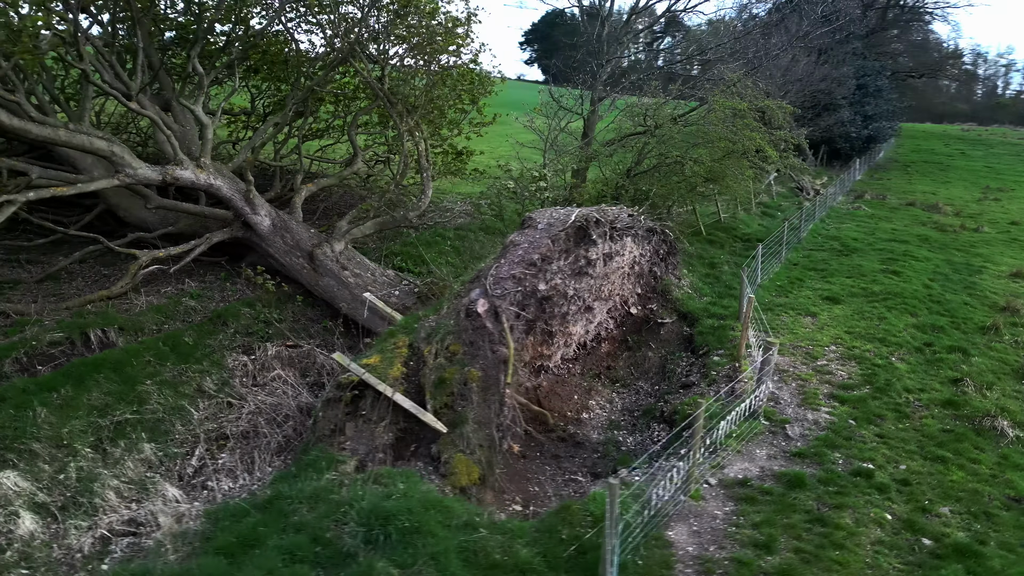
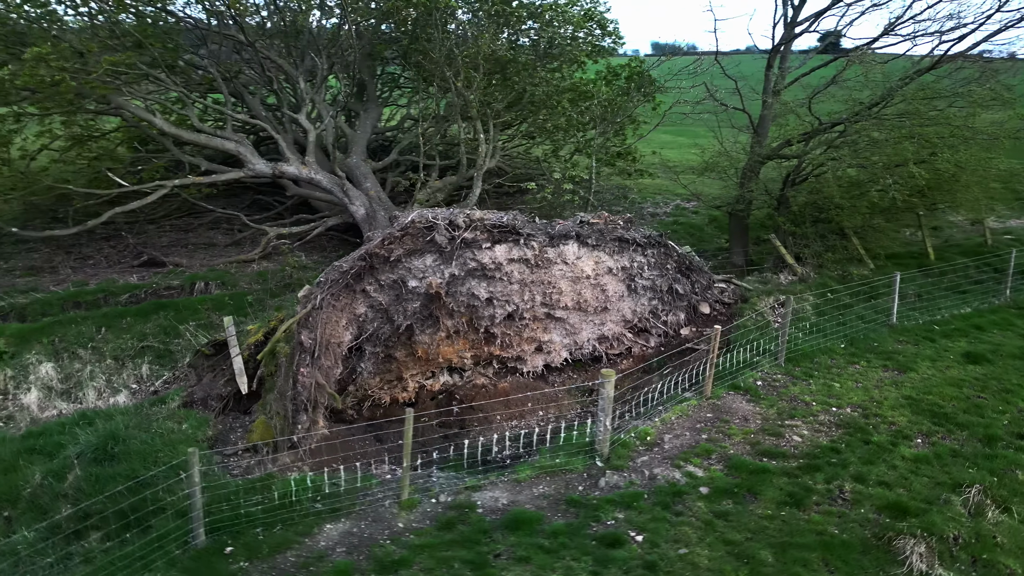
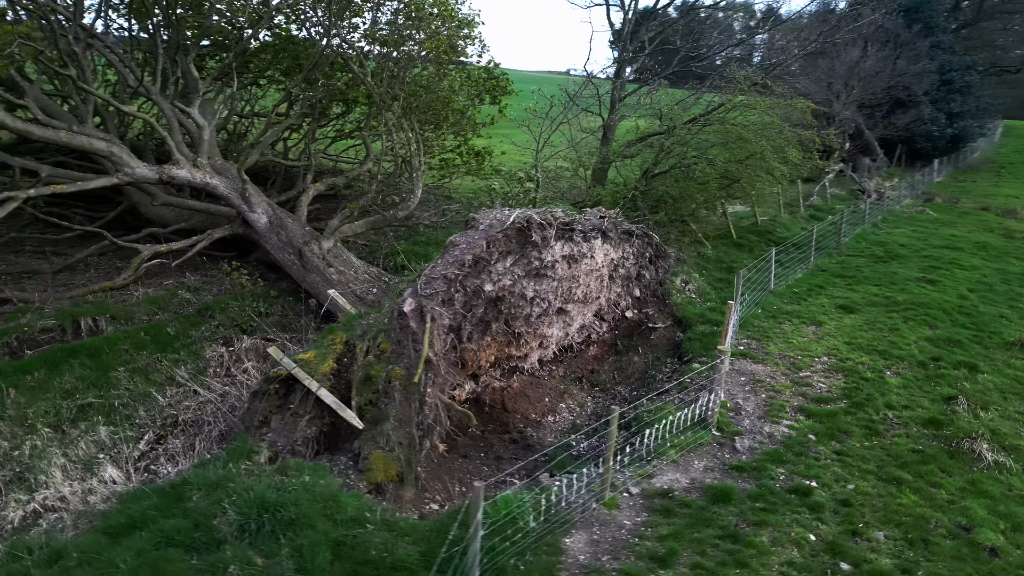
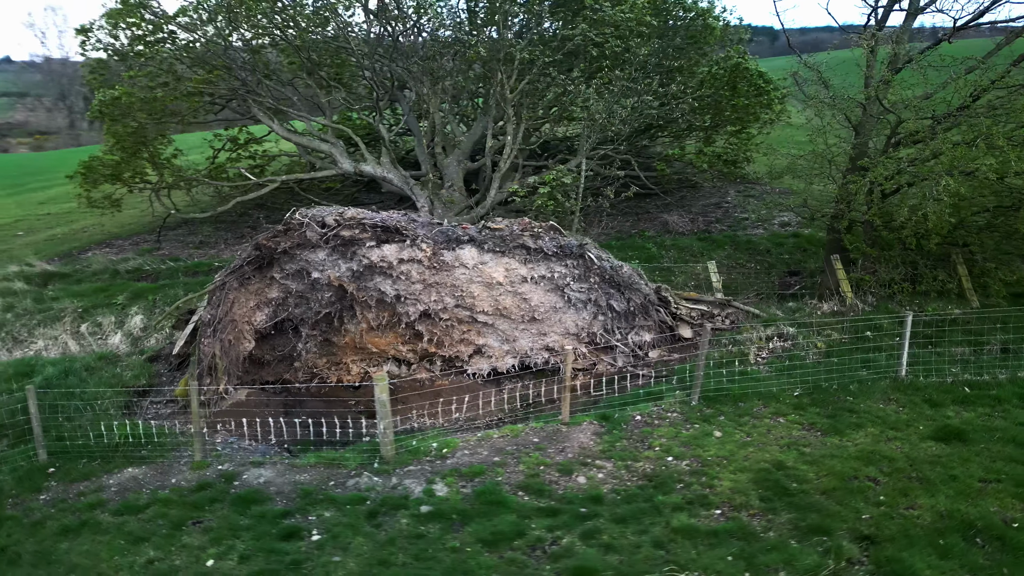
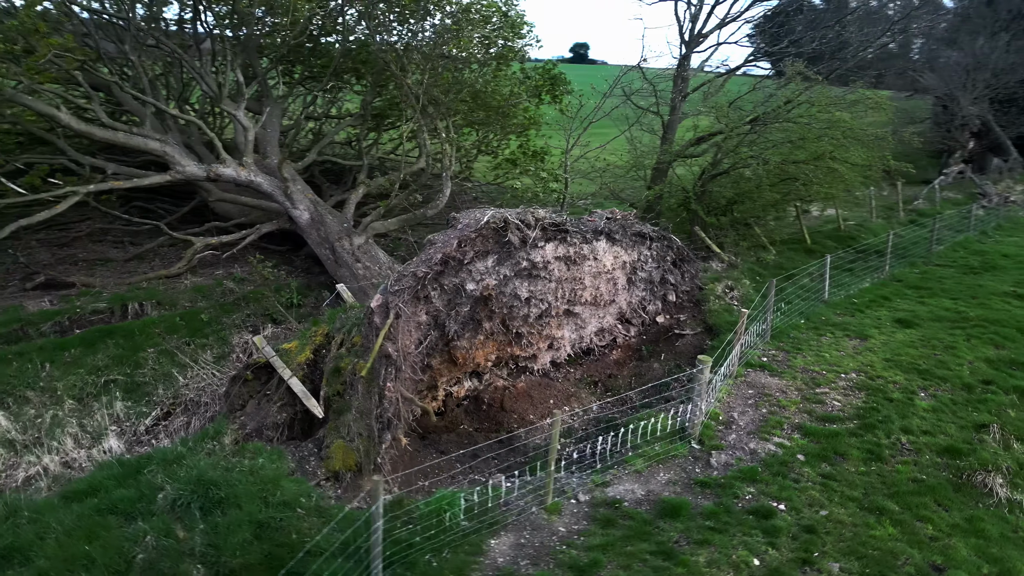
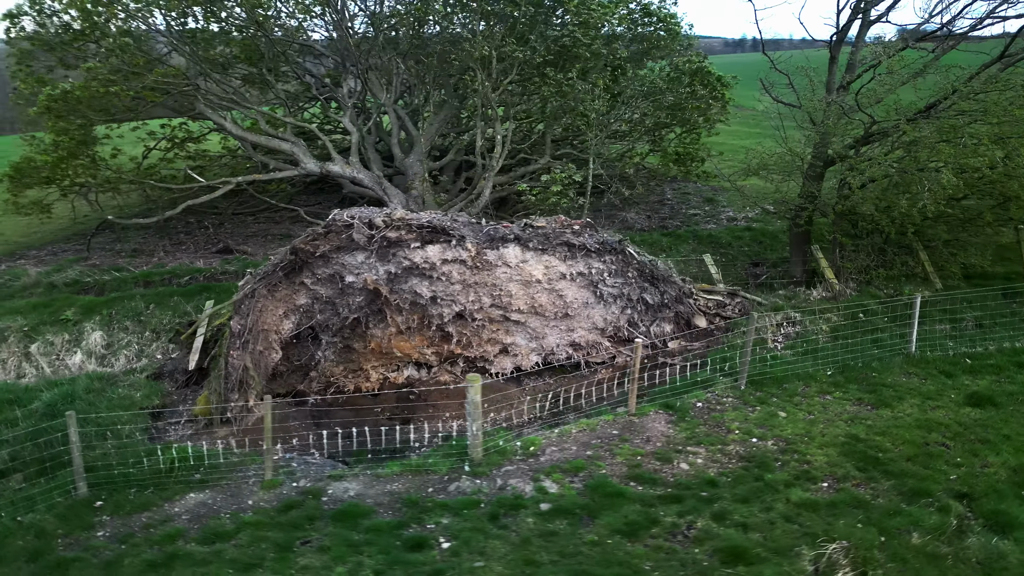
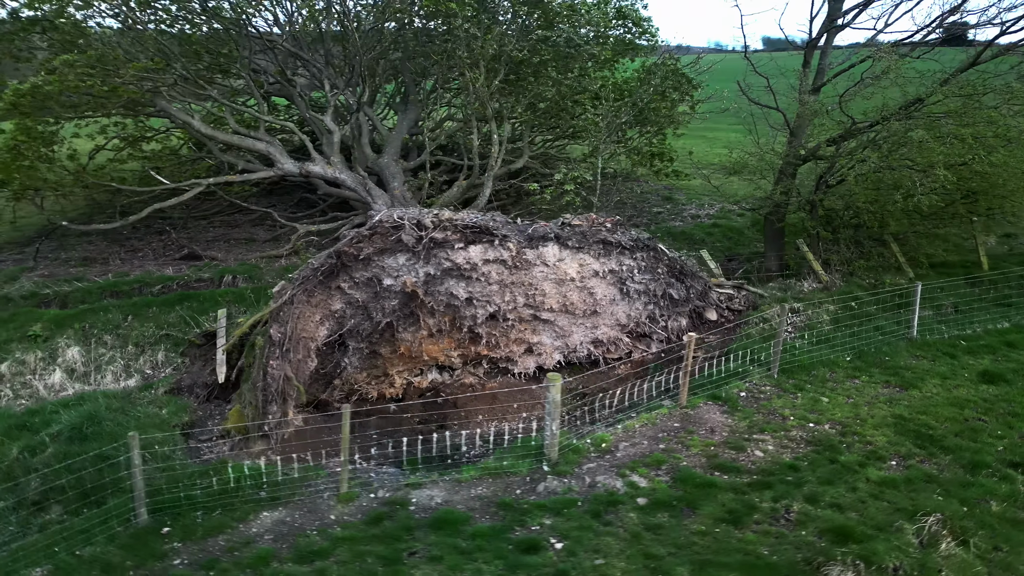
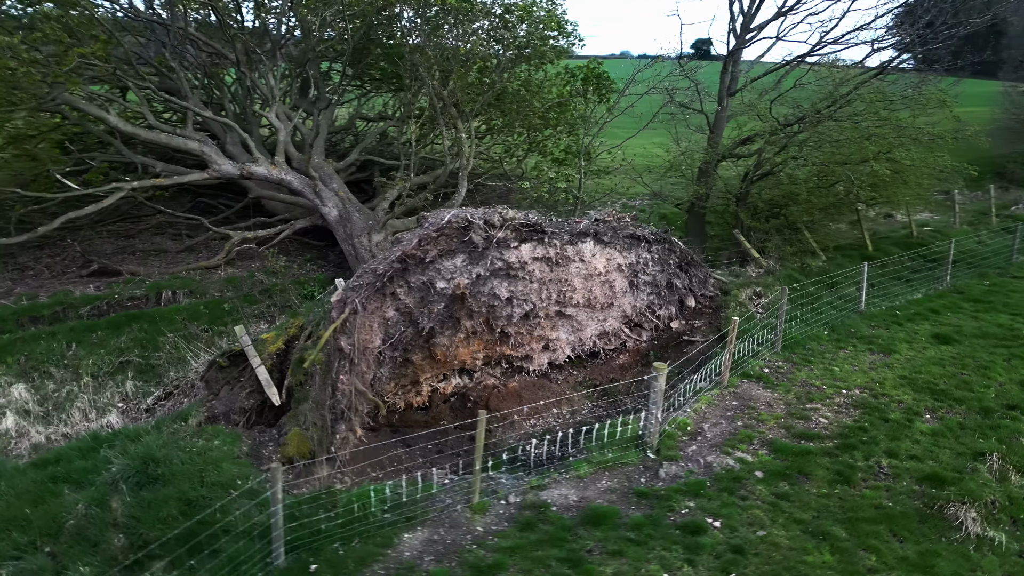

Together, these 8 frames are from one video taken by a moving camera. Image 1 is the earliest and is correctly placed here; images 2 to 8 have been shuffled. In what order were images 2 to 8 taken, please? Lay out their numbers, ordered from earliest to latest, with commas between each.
3, 5, 8, 2, 7, 6, 4
